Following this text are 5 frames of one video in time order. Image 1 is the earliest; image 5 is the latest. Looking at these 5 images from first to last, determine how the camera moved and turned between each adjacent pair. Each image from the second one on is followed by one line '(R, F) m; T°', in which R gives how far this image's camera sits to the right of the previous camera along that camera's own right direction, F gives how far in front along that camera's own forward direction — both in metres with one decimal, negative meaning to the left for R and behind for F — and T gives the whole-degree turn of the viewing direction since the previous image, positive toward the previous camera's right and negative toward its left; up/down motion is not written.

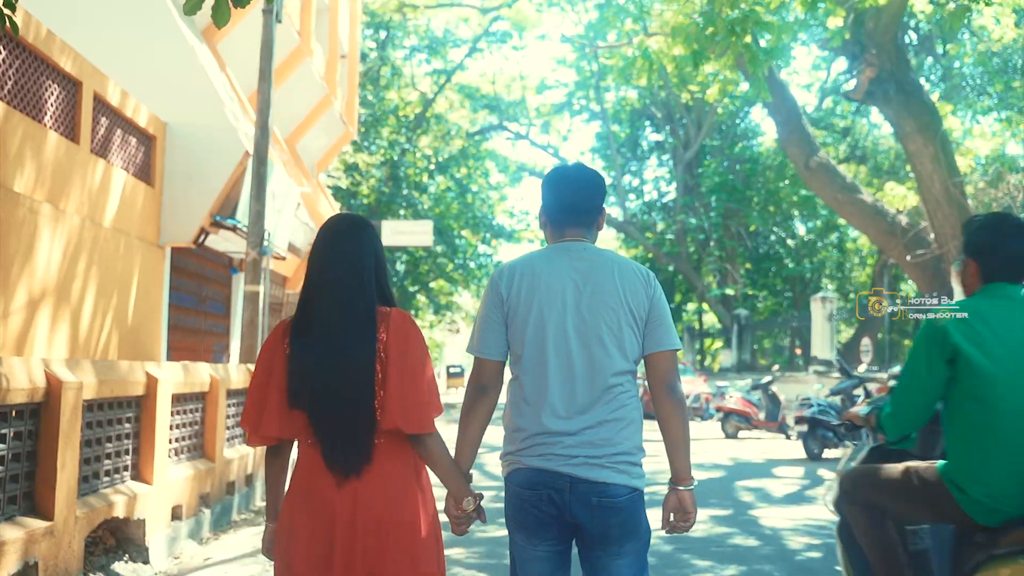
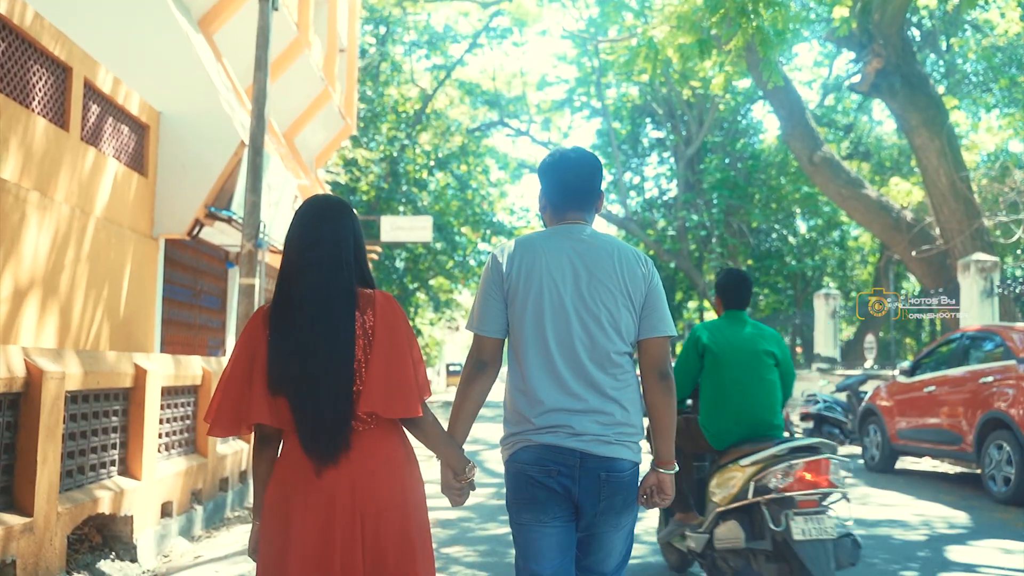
(0.0, +0.2) m; 0°
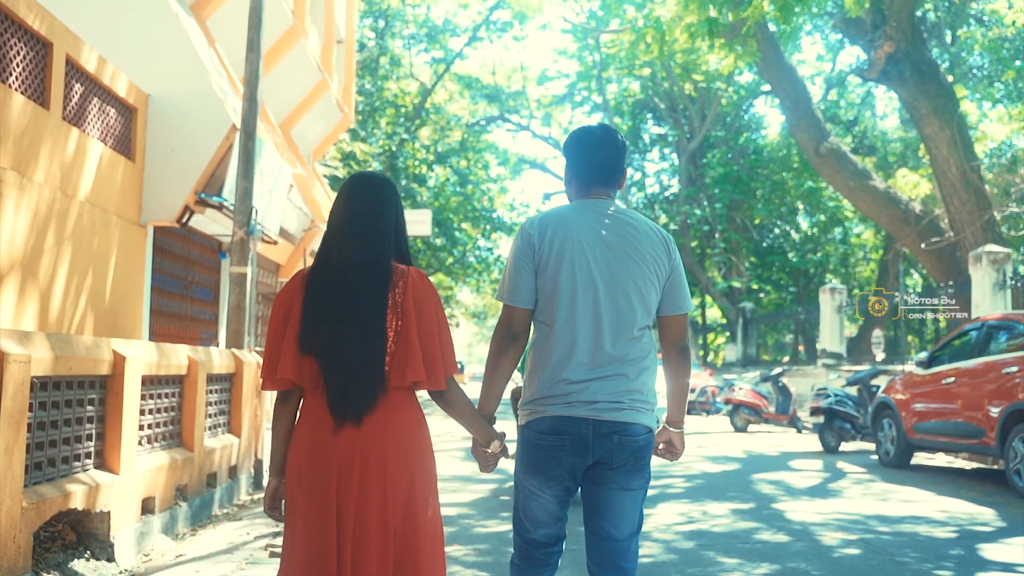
(0.0, +0.4) m; 0°
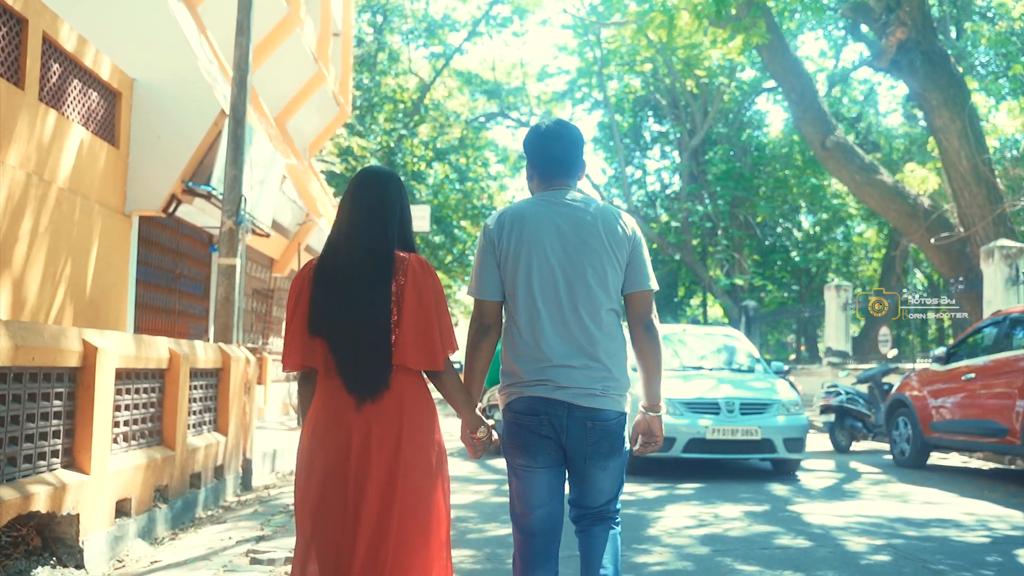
(0.0, +0.4) m; 0°
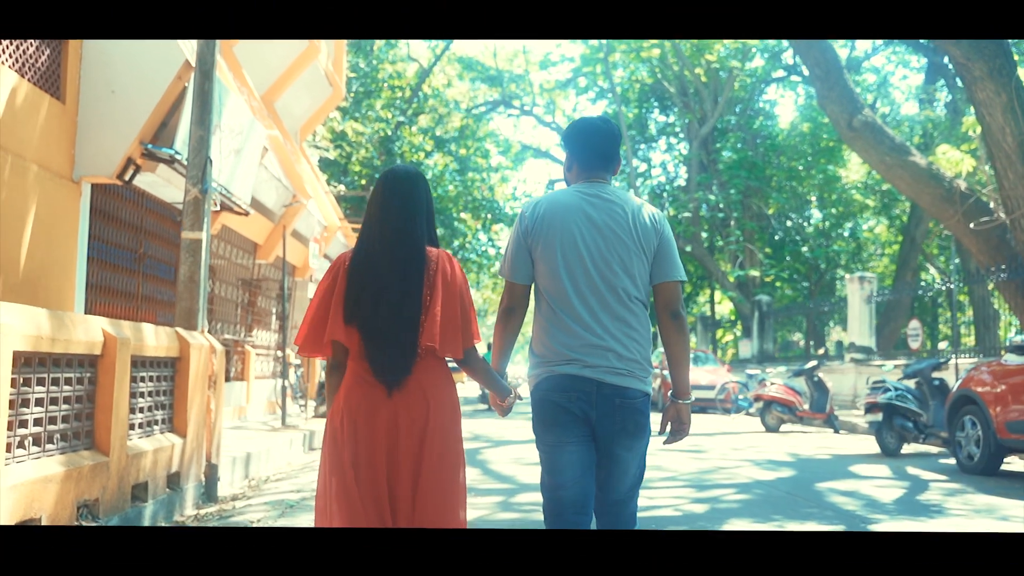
(-0.1, +1.4) m; 0°
